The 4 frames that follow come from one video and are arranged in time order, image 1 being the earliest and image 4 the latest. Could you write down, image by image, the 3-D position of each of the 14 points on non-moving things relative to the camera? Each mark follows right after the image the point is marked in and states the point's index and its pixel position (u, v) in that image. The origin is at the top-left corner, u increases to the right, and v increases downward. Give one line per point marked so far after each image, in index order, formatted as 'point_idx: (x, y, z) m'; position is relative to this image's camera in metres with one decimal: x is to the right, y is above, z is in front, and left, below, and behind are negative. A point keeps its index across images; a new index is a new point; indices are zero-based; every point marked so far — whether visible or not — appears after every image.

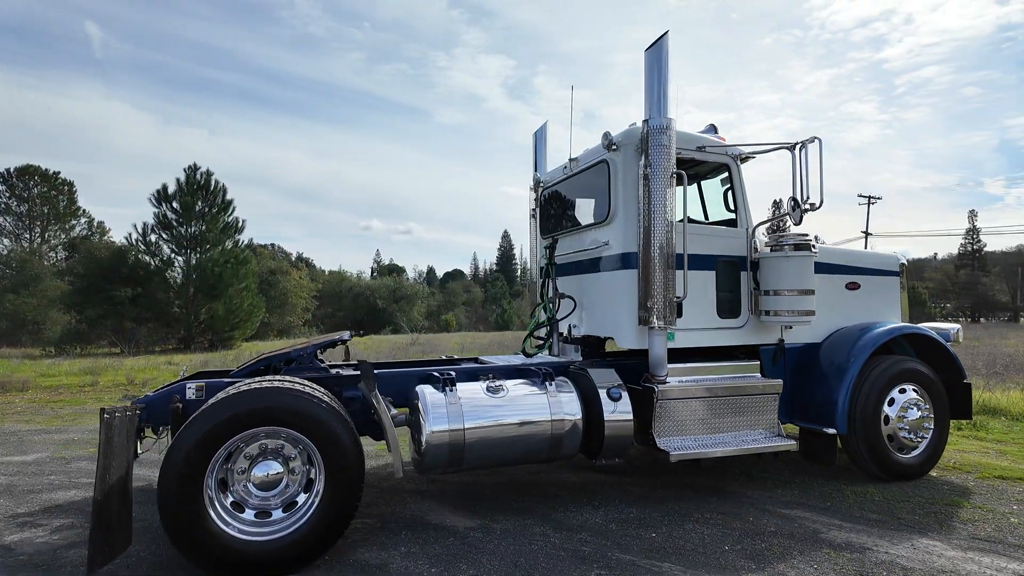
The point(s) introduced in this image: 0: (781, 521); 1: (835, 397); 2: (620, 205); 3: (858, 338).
0: (+2.0, -1.7, +4.4) m
1: (+2.8, -1.0, +5.3) m
2: (+0.9, +0.7, +5.0) m
3: (+3.1, -0.4, +5.5) m
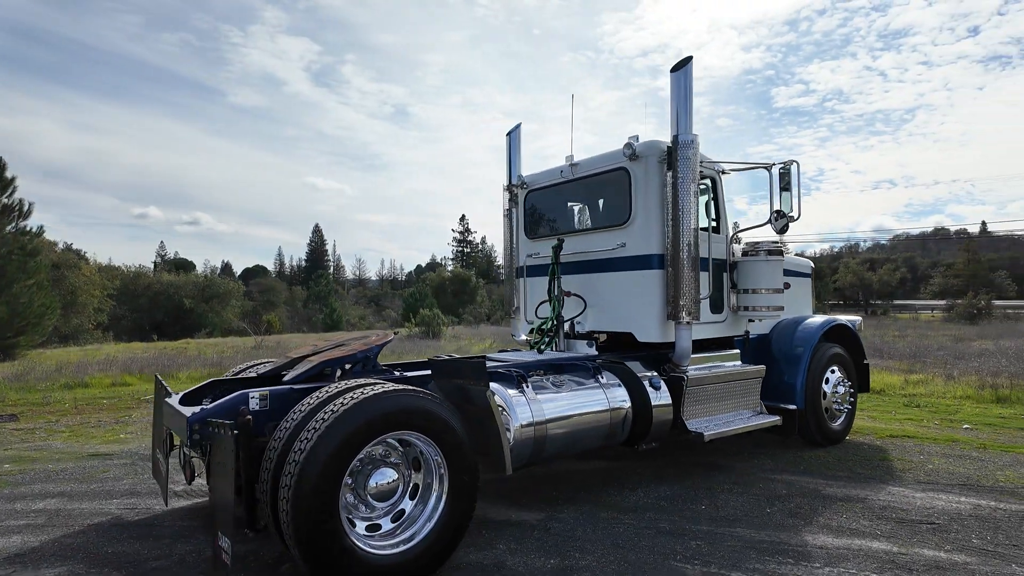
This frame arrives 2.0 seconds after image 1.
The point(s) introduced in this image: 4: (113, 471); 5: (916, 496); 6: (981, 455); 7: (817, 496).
0: (+2.4, -1.7, +5.2) m
1: (+2.9, -0.9, +6.3) m
2: (+1.2, +0.7, +5.4) m
3: (+3.2, -0.4, +6.5) m
4: (-4.1, -1.9, +6.2) m
5: (+3.3, -1.7, +4.9) m
6: (+4.8, -1.7, +6.2) m
7: (+2.5, -1.7, +4.9) m
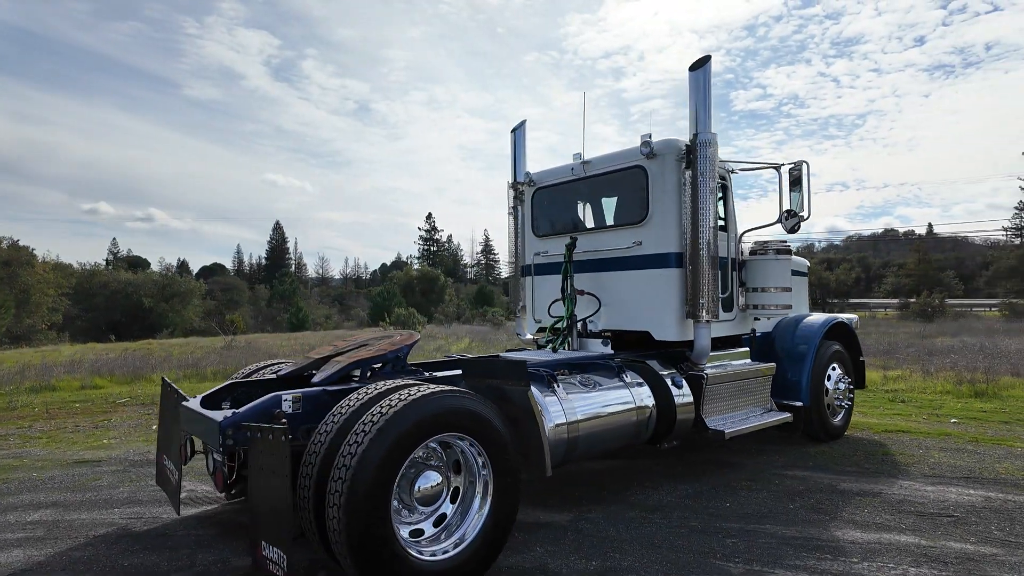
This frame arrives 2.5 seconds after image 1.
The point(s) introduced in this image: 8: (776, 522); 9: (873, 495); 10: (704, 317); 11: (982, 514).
0: (+2.5, -1.7, +5.3) m
1: (+3.0, -0.9, +6.4) m
2: (+1.3, +0.7, +5.4) m
3: (+3.2, -0.4, +6.7) m
4: (-4.0, -1.9, +5.9) m
5: (+3.5, -1.7, +5.1) m
6: (+4.9, -1.7, +6.4) m
7: (+2.7, -1.7, +5.0) m
8: (+1.9, -1.7, +4.3) m
9: (+3.0, -1.7, +4.9) m
10: (+1.7, -0.3, +5.2) m
11: (+3.5, -1.7, +4.5) m
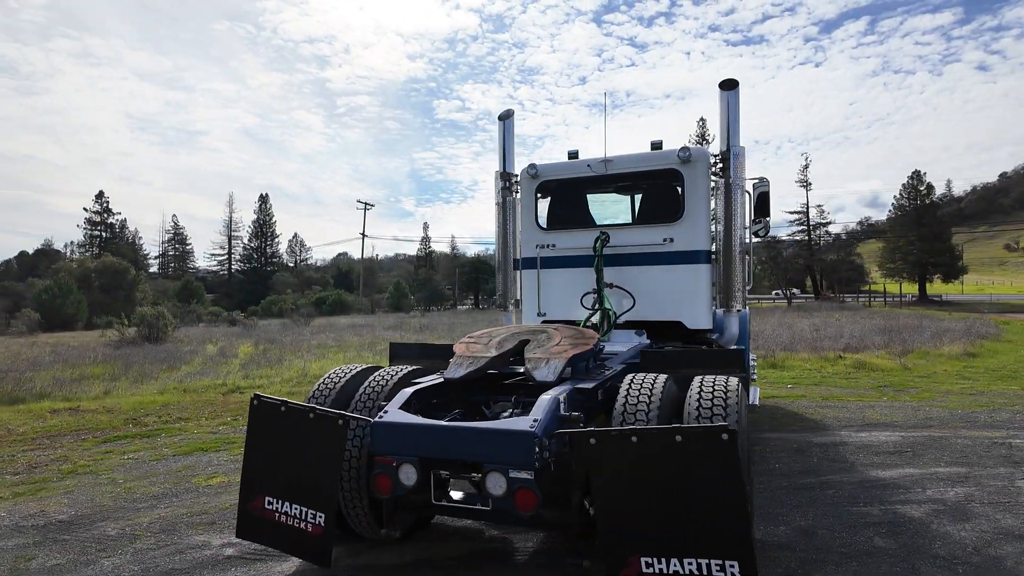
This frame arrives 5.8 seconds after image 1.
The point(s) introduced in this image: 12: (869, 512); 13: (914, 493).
0: (+2.9, -1.6, +6.5) m
1: (+2.9, -0.9, +7.6) m
2: (+1.8, +0.8, +6.0) m
3: (+2.9, -0.4, +8.0) m
4: (-3.1, -1.8, +4.0) m
5: (+3.9, -1.6, +6.7) m
6: (+4.6, -1.7, +8.5) m
7: (+3.2, -1.6, +6.3) m
8: (+2.8, -1.6, +5.3) m
9: (+3.5, -1.6, +6.3) m
10: (+2.2, -0.2, +6.0) m
11: (+4.2, -1.6, +6.2) m
12: (+2.6, -1.6, +4.4) m
13: (+3.2, -1.6, +4.8) m
